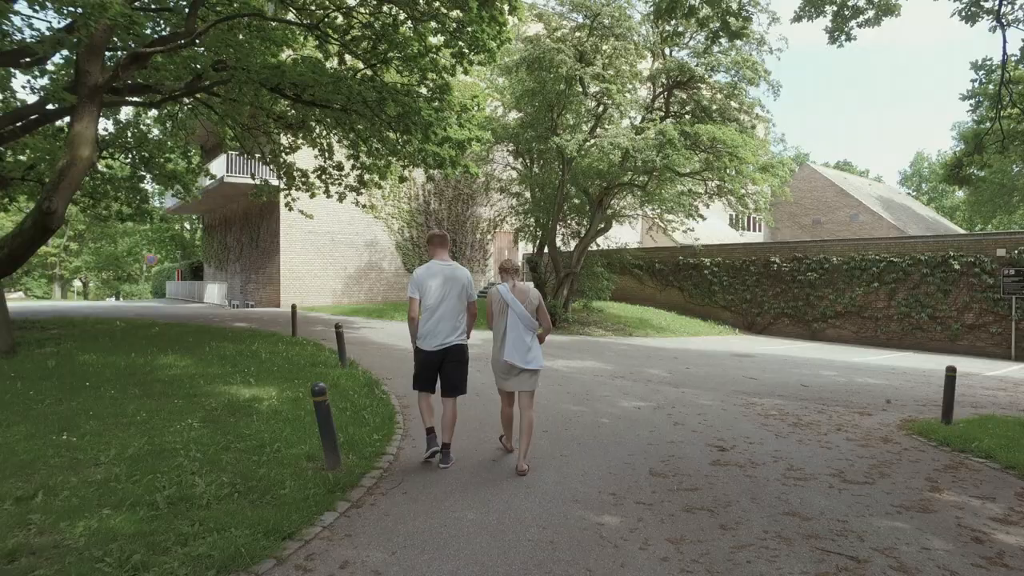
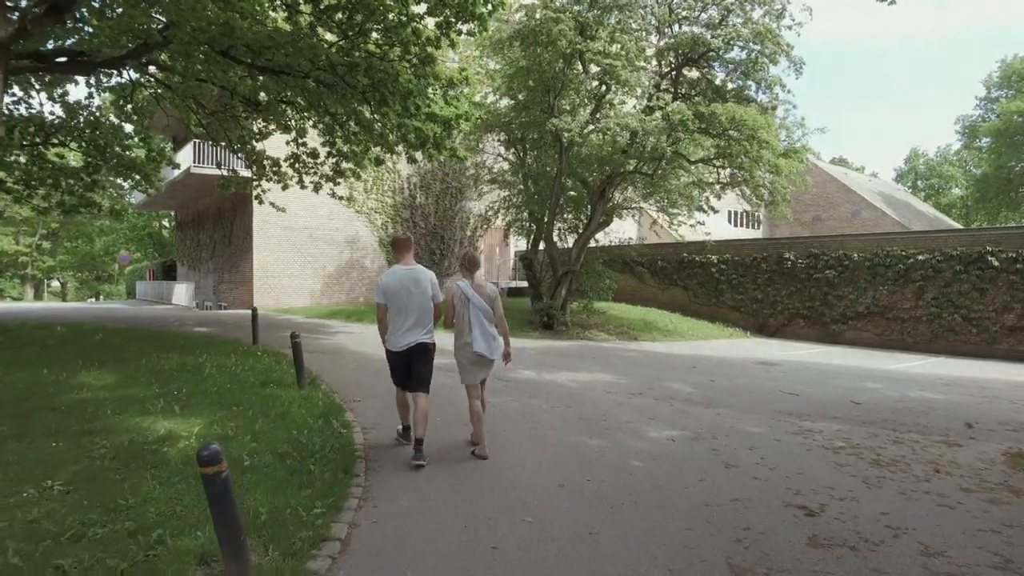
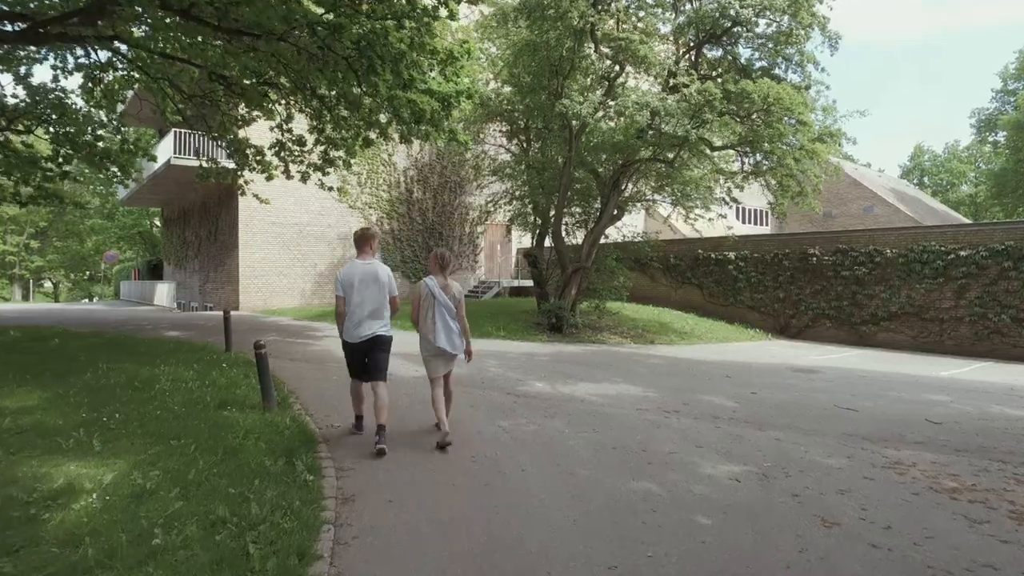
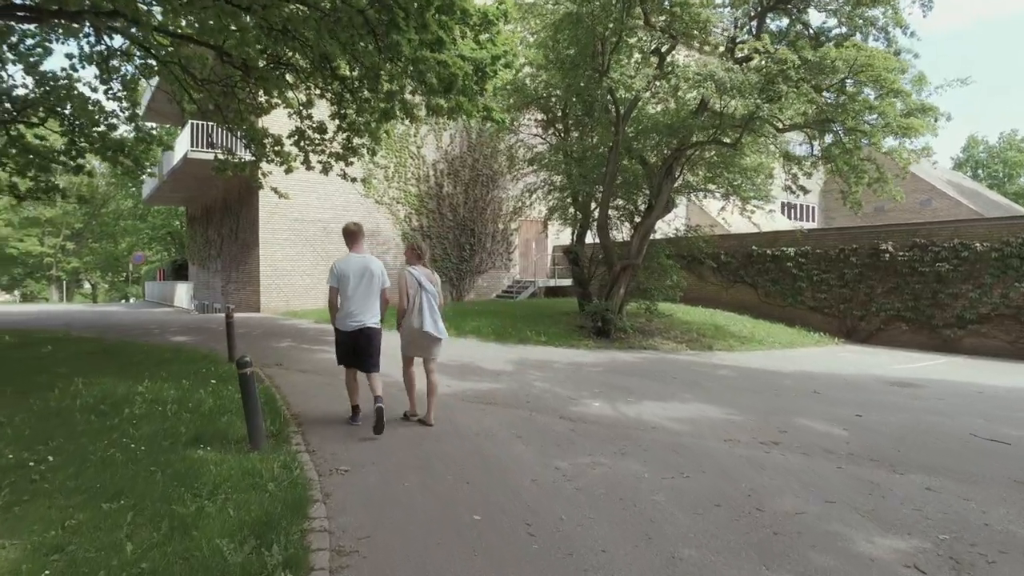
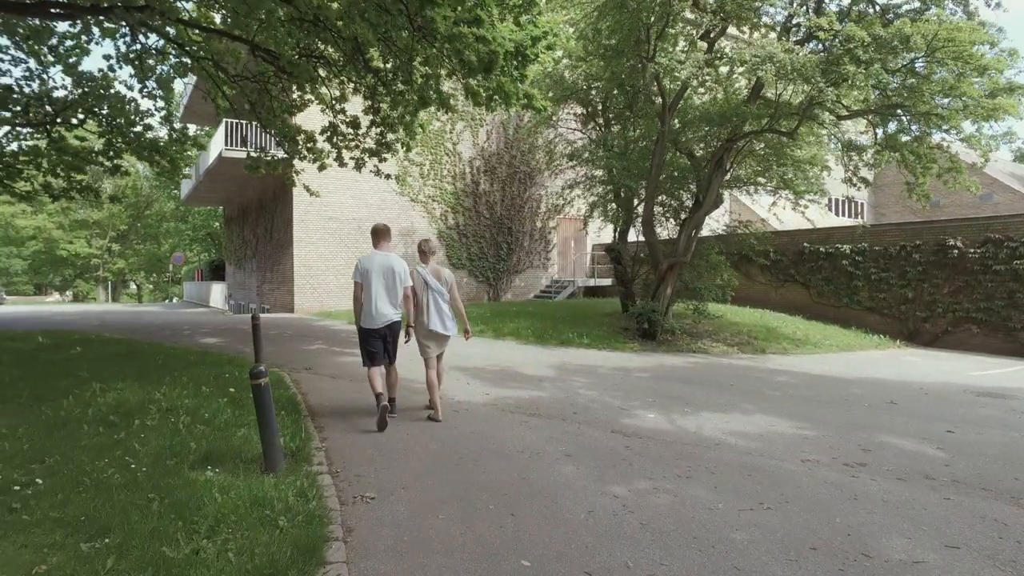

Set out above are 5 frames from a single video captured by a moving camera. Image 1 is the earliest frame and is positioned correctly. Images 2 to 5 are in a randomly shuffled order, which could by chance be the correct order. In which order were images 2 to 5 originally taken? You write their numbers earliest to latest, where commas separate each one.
2, 3, 4, 5
